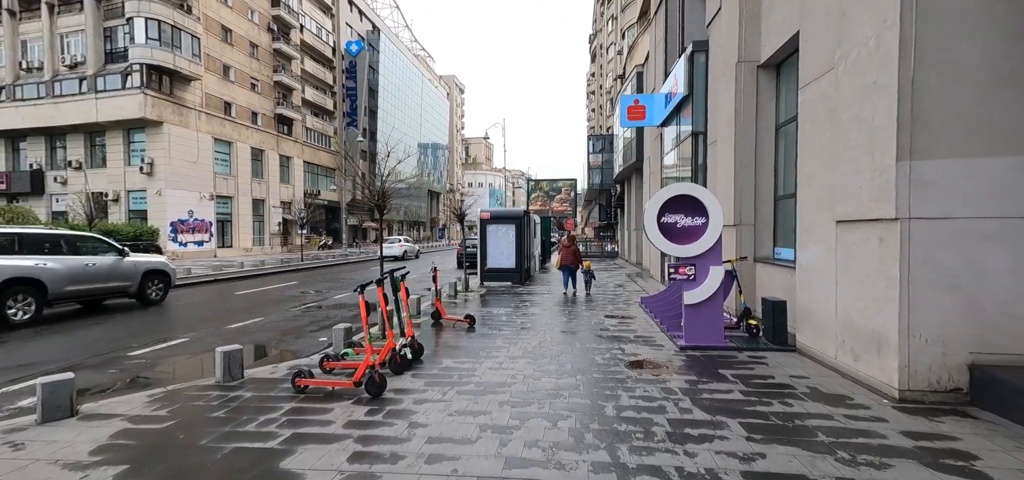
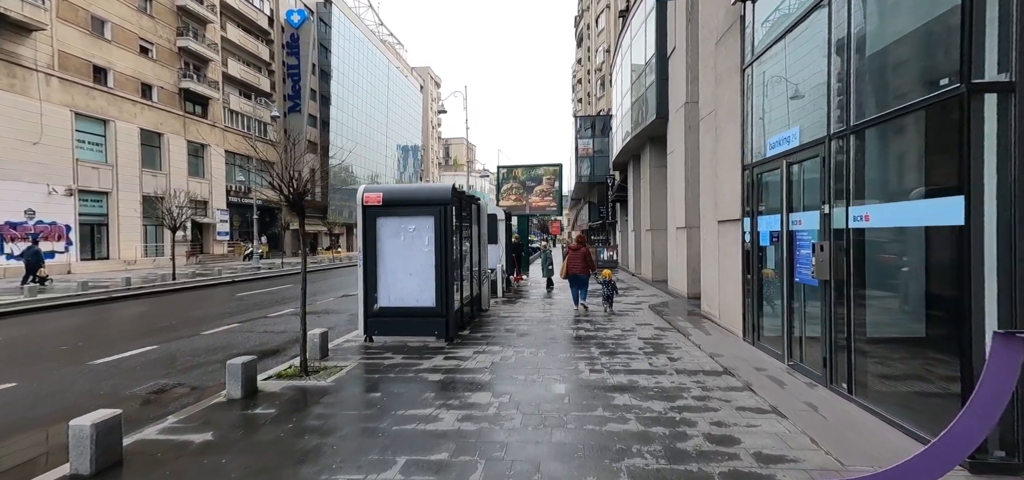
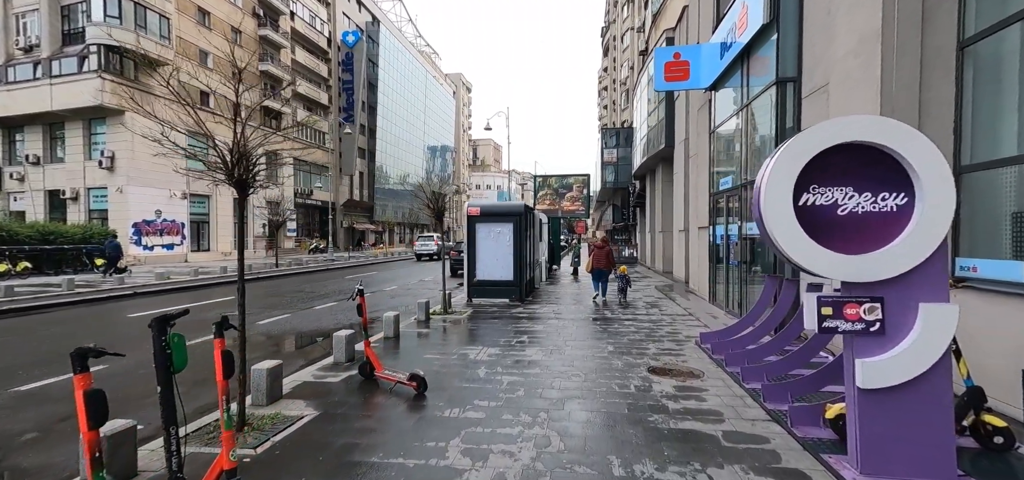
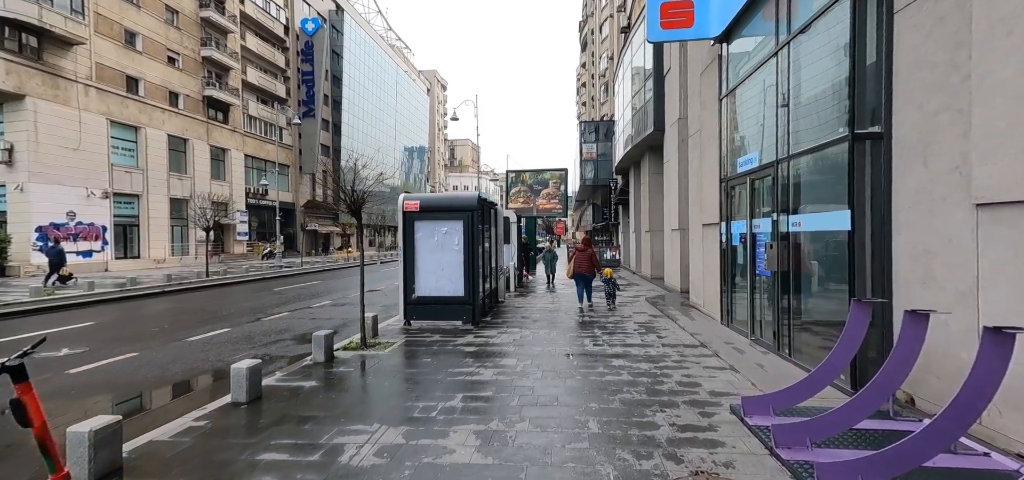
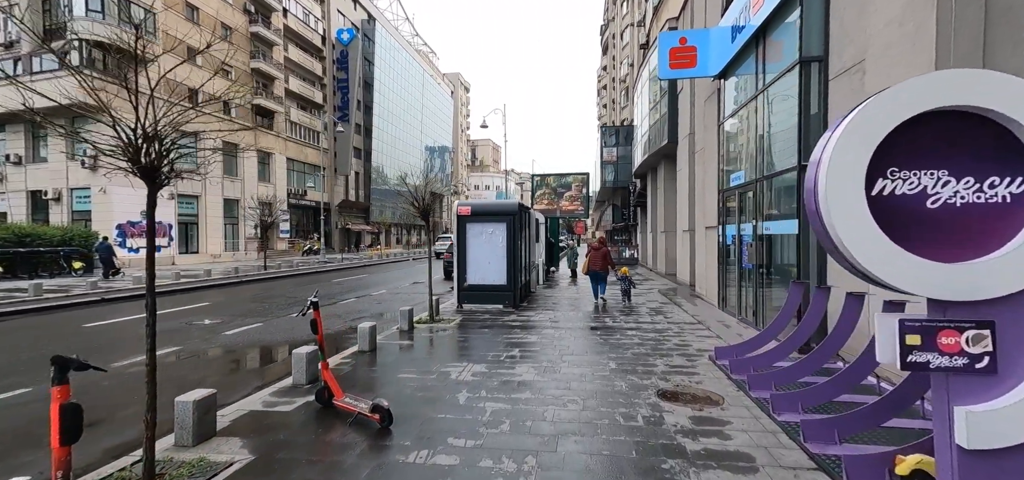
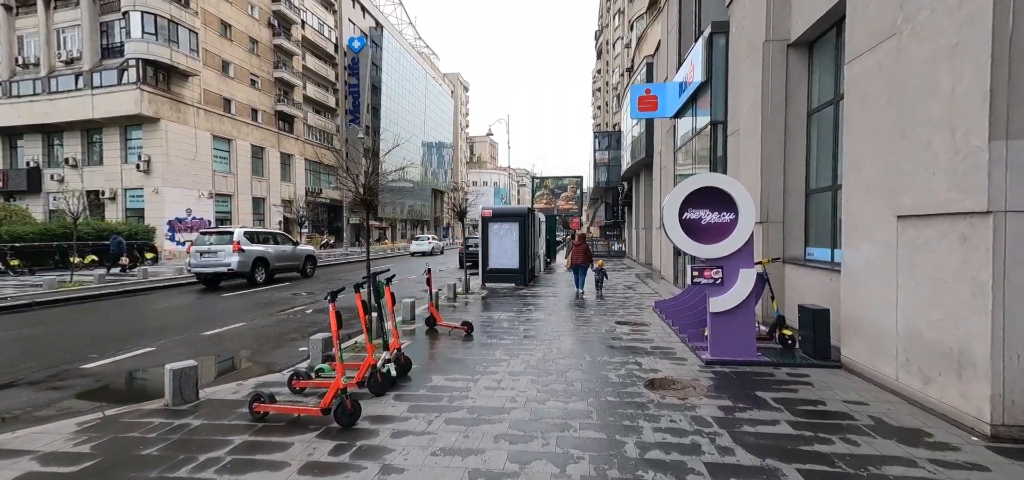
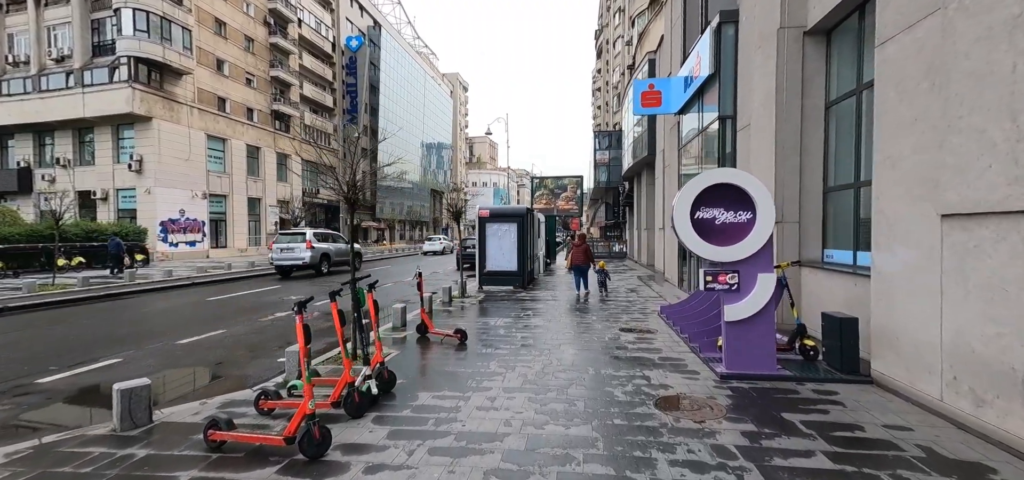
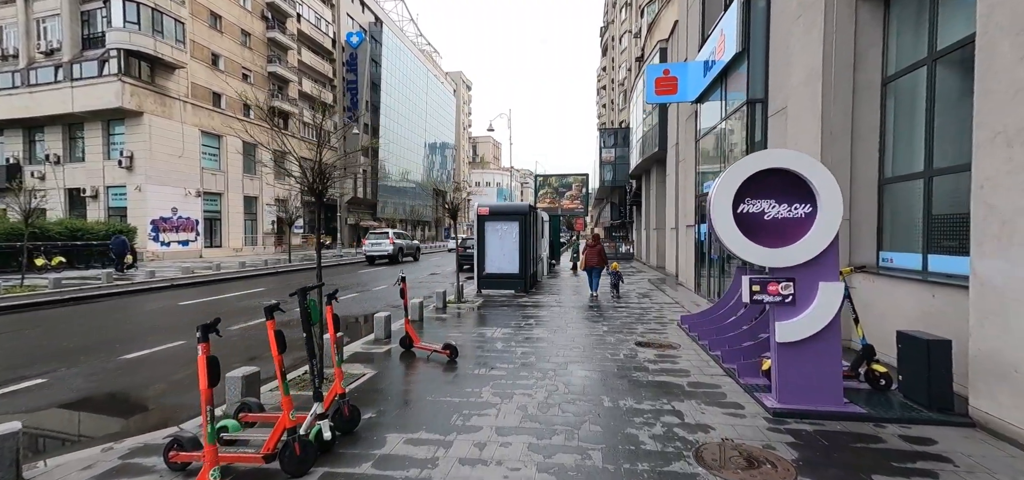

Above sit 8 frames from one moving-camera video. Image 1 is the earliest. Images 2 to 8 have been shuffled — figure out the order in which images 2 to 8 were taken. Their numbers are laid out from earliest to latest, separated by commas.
6, 7, 8, 3, 5, 4, 2
